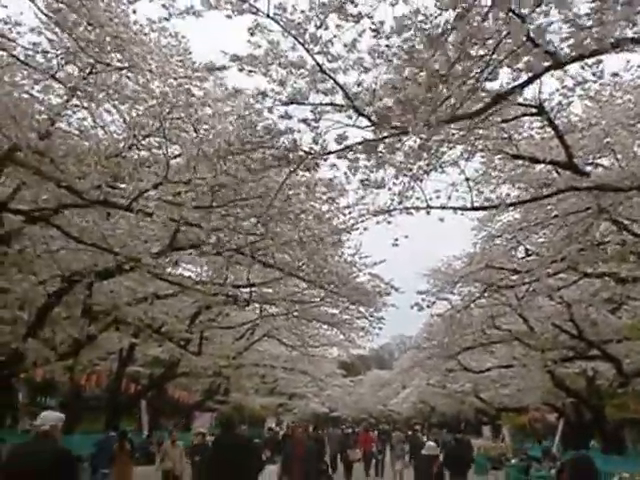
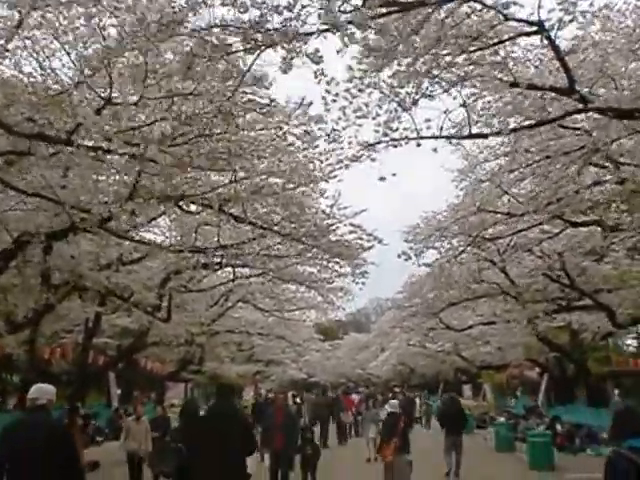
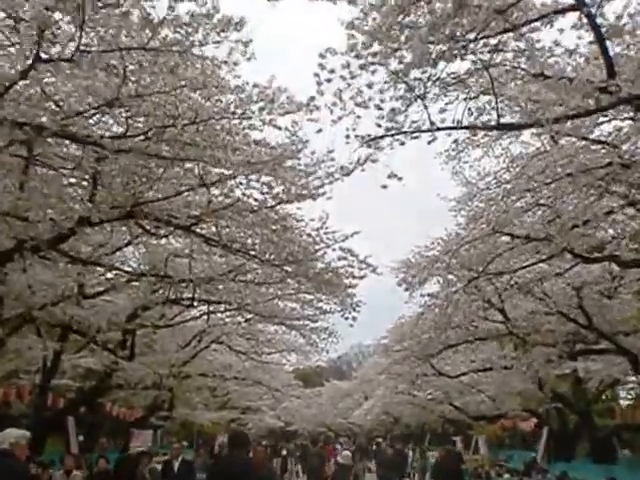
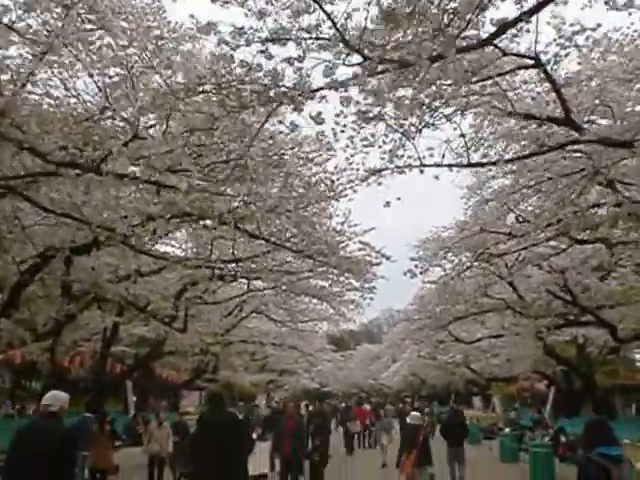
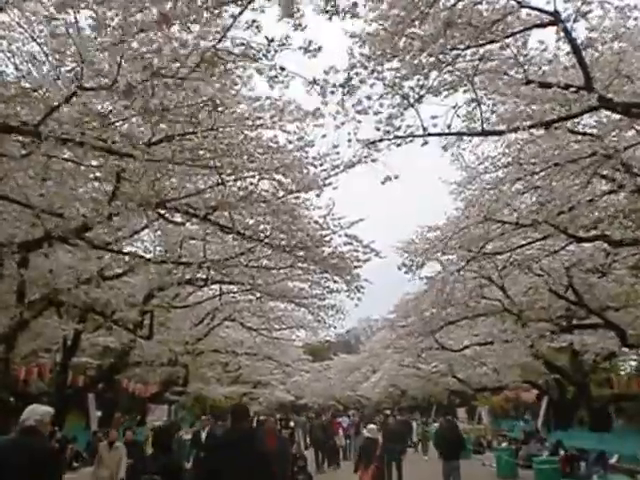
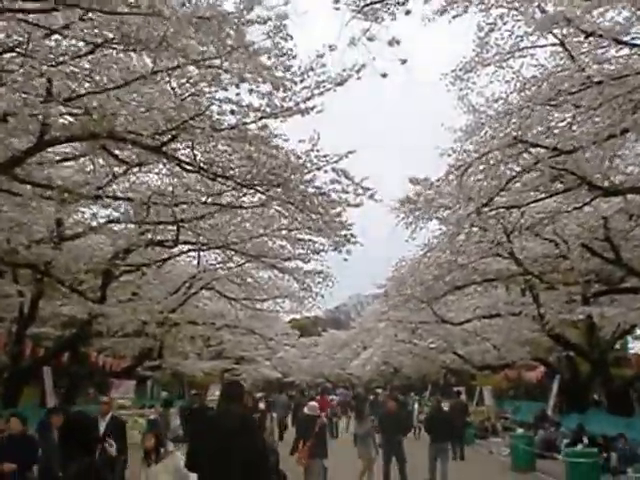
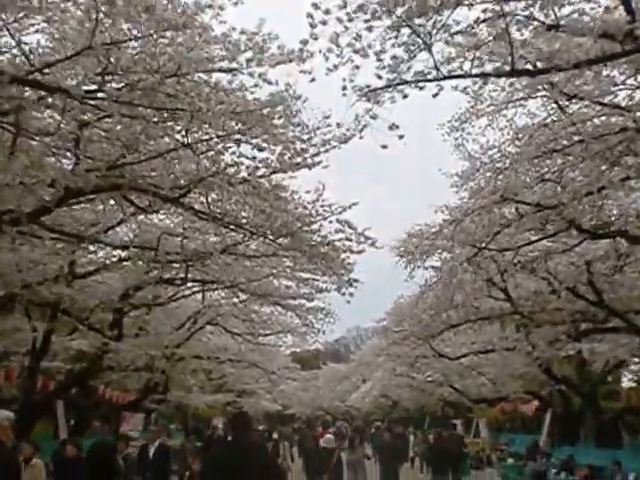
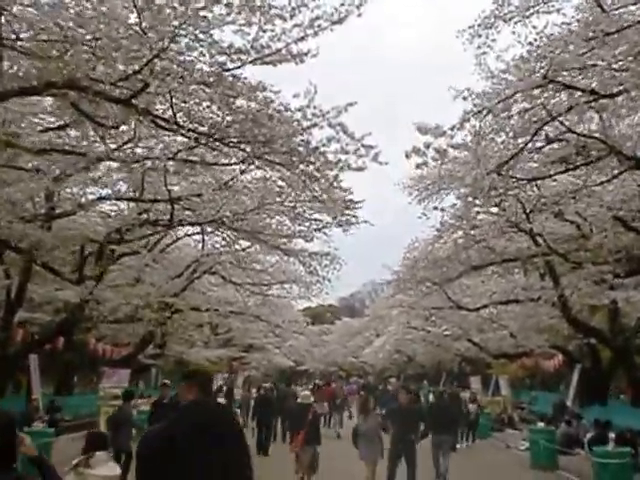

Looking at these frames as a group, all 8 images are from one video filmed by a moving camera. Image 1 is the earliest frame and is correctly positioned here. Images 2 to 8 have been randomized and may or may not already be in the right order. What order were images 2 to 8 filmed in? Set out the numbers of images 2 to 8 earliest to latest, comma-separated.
4, 2, 5, 3, 7, 6, 8
